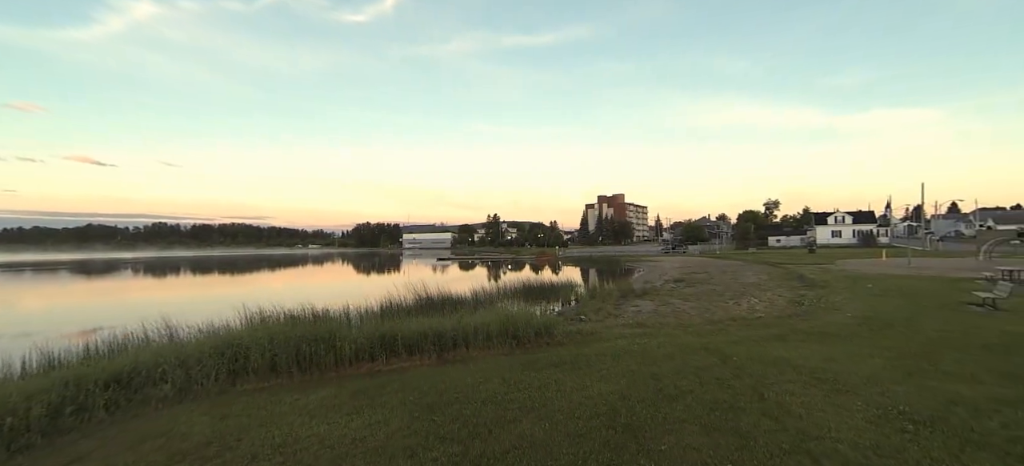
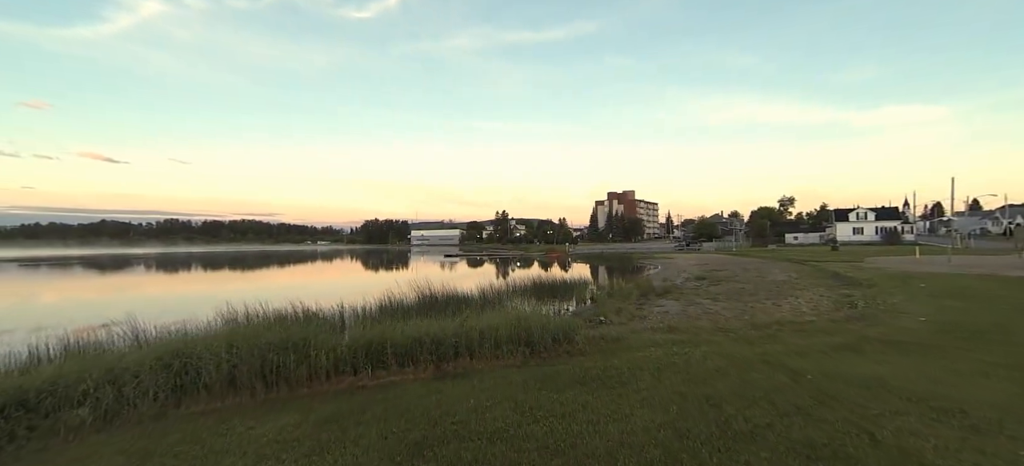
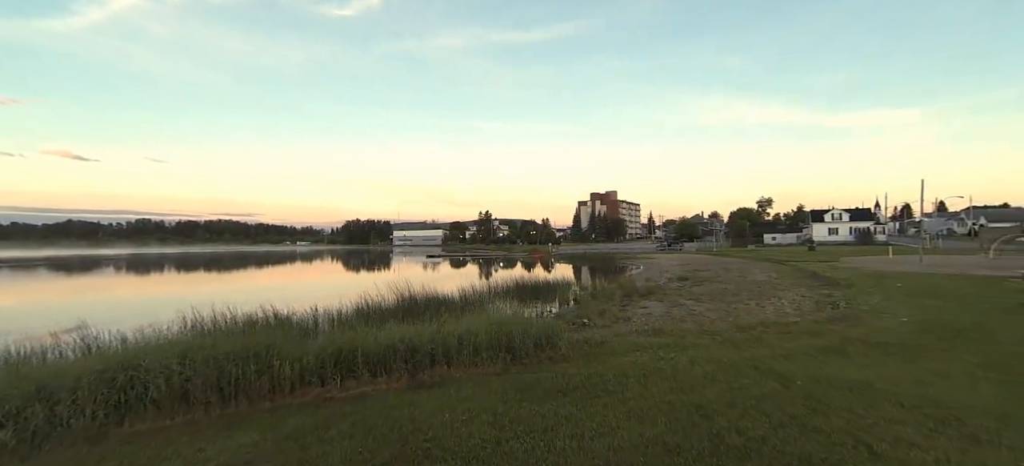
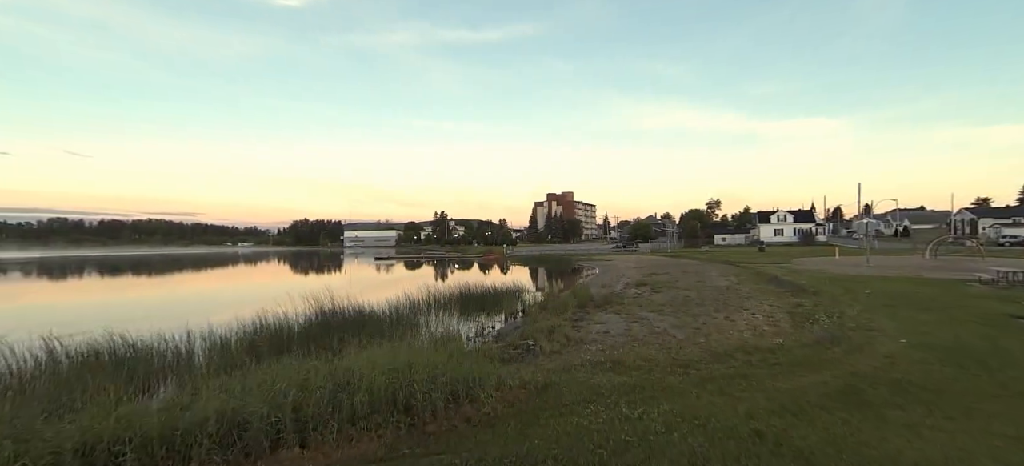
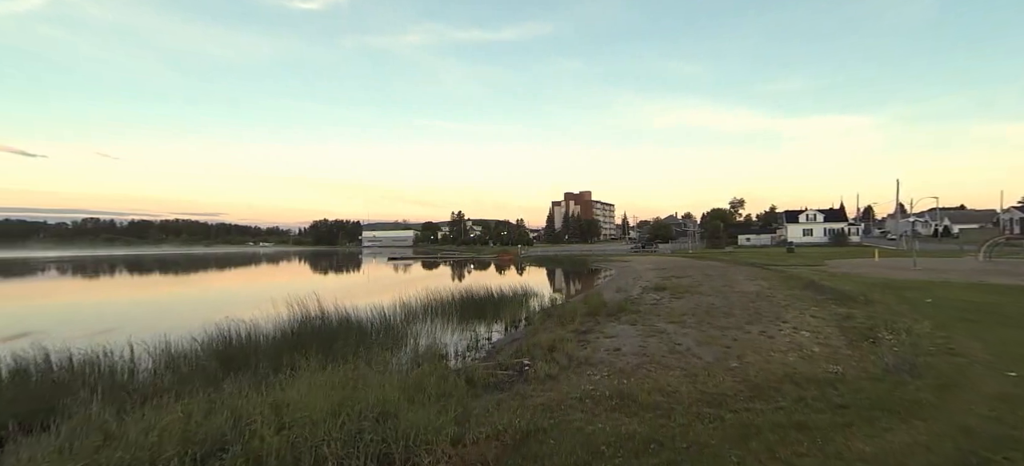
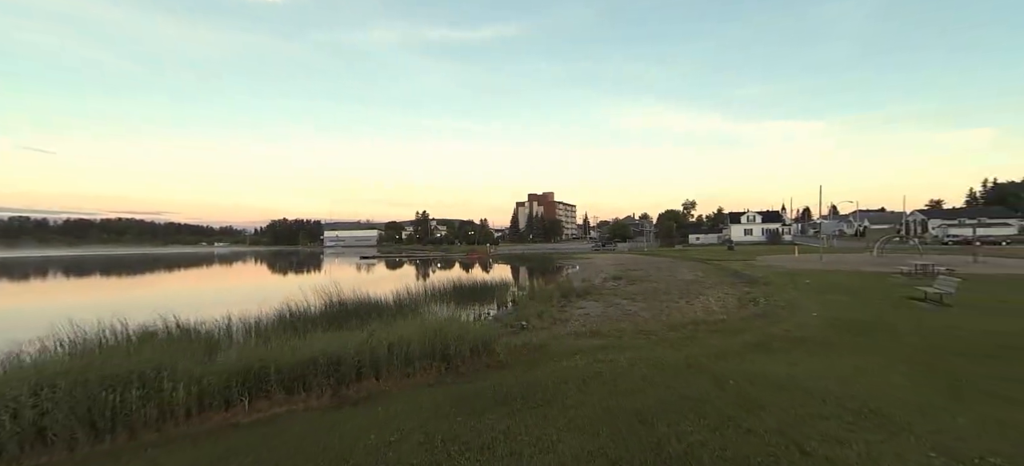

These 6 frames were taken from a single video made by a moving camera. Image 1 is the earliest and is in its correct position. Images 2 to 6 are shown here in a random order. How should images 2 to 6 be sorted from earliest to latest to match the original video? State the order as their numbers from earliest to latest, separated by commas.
2, 3, 6, 4, 5
